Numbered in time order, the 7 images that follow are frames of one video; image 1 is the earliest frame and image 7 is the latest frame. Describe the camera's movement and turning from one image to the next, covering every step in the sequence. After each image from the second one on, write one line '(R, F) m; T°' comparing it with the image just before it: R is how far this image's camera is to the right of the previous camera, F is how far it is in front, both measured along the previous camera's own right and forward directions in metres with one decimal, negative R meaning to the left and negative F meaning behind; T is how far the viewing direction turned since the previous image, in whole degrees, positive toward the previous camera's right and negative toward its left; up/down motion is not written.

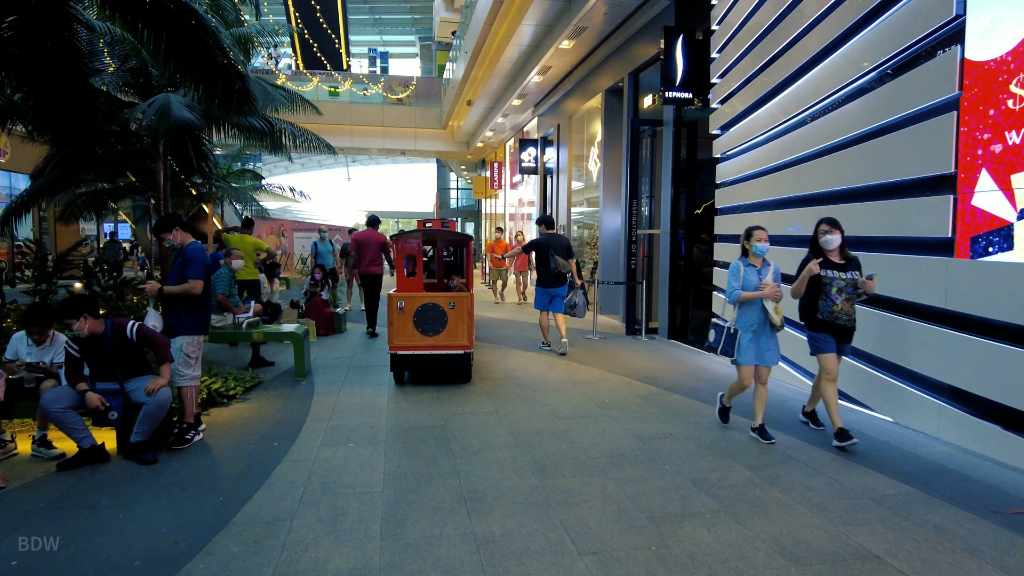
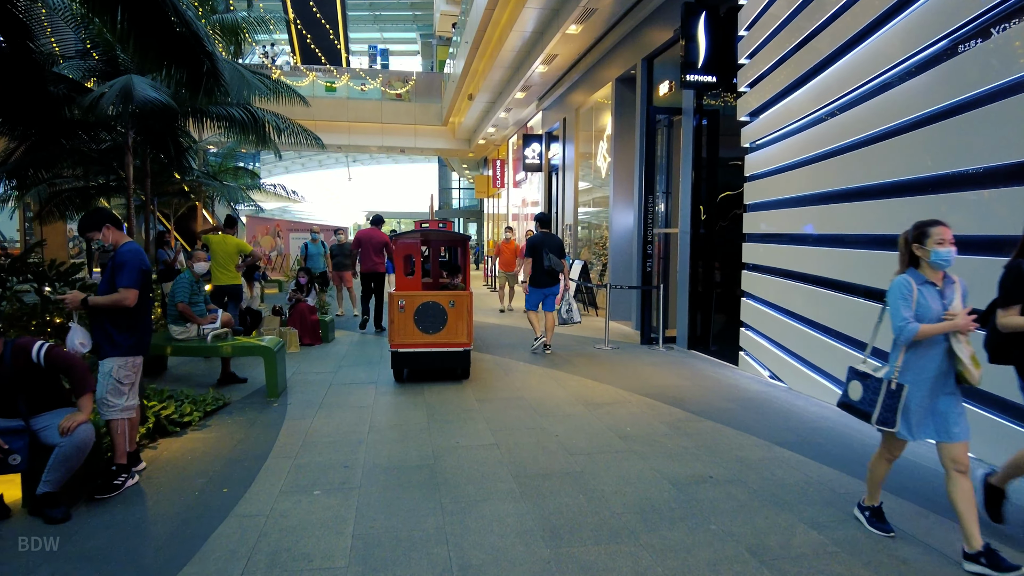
(0.0, +0.8) m; 0°
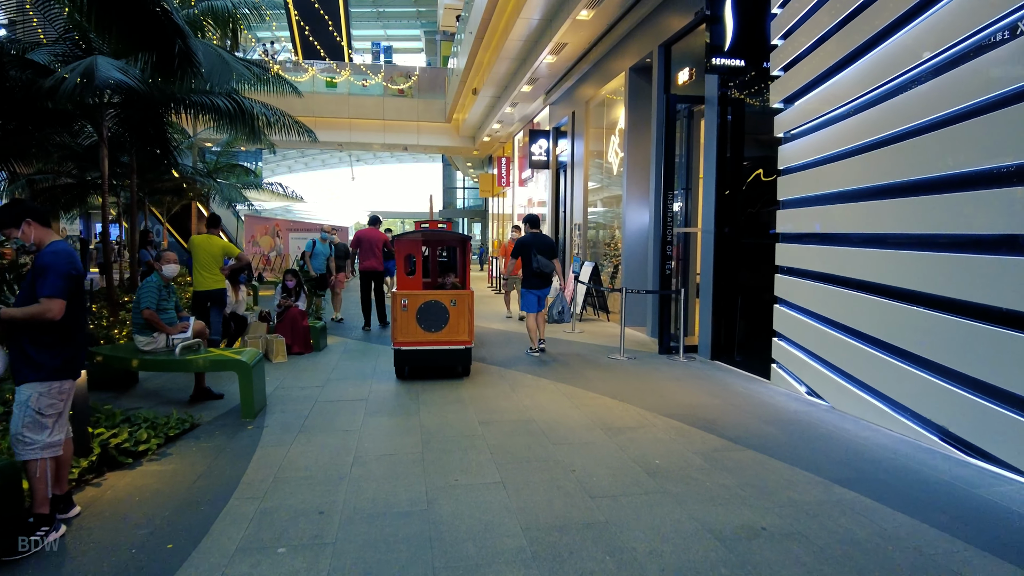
(0.0, +0.7) m; 0°
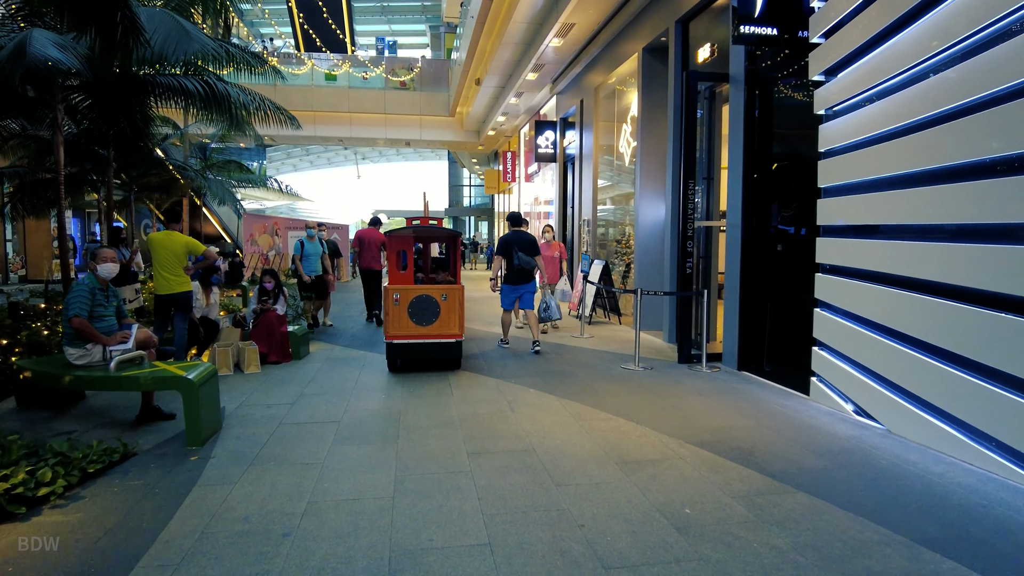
(+0.1, +0.8) m; -1°
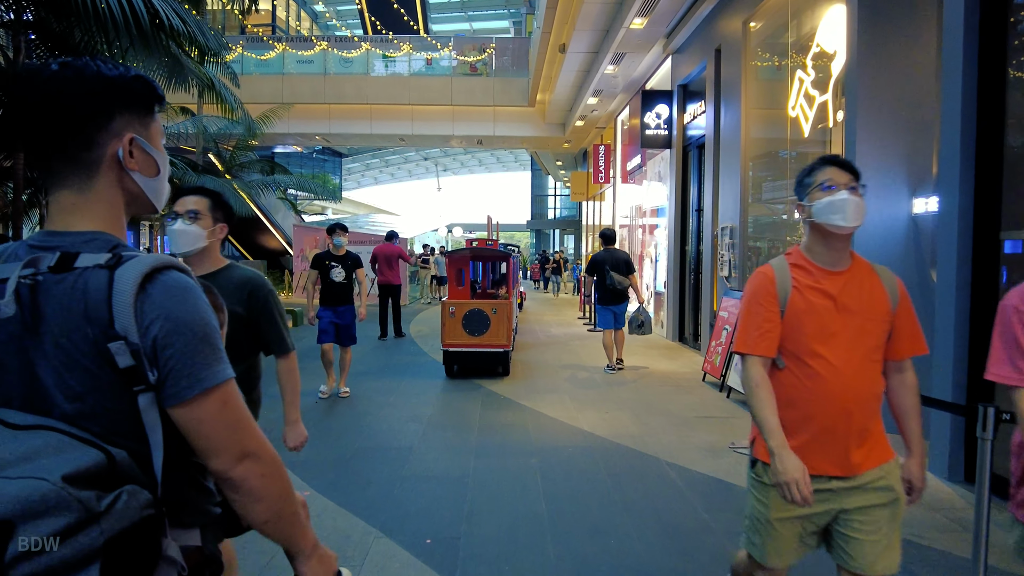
(-0.1, +4.1) m; -7°
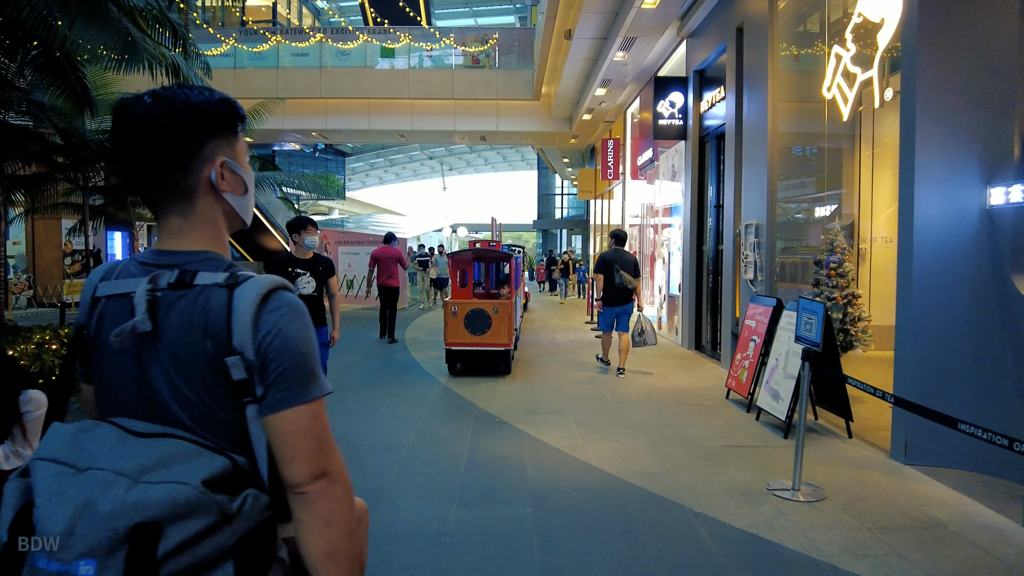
(+0.1, +0.8) m; -1°
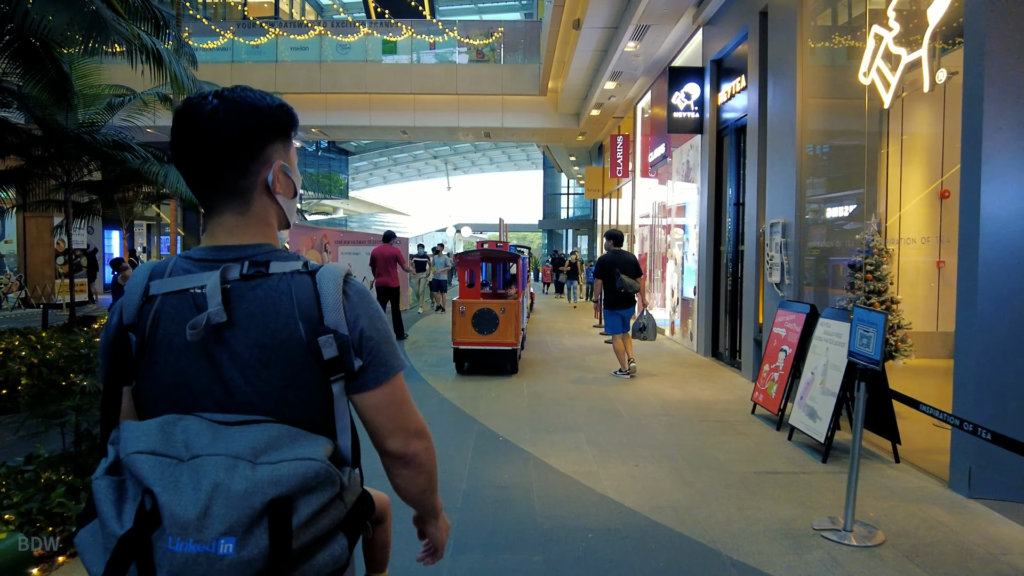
(0.0, +0.5) m; 0°
